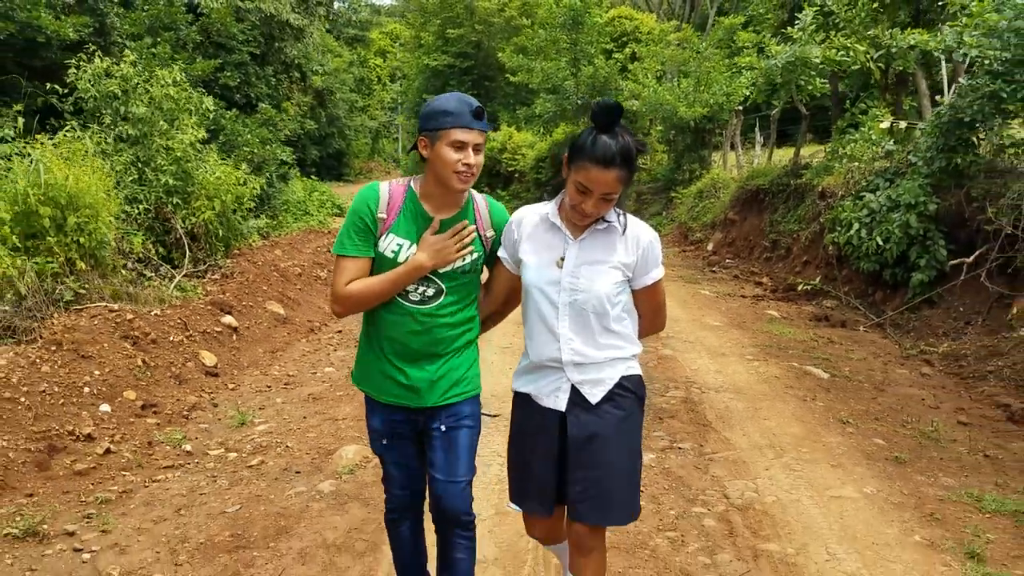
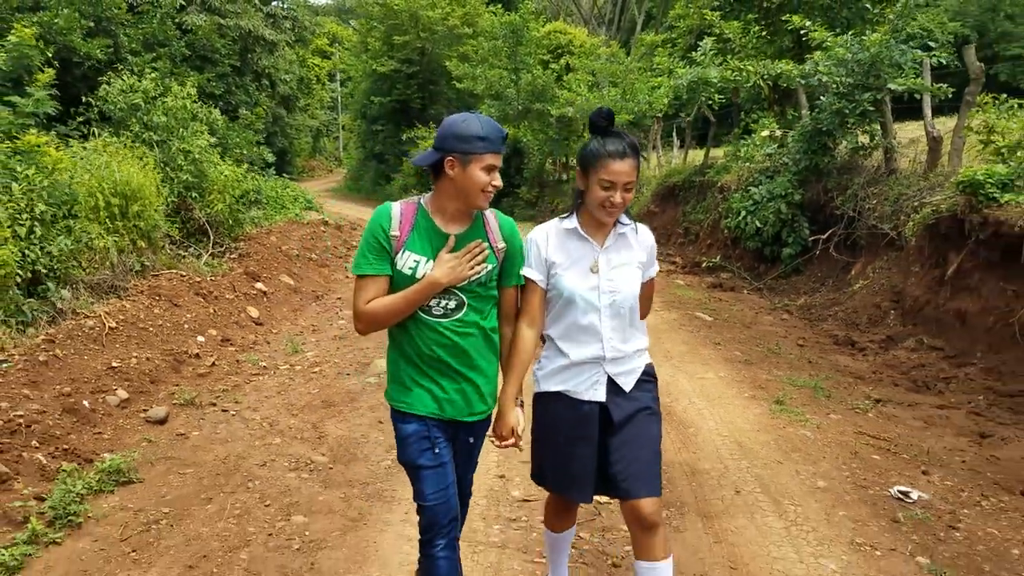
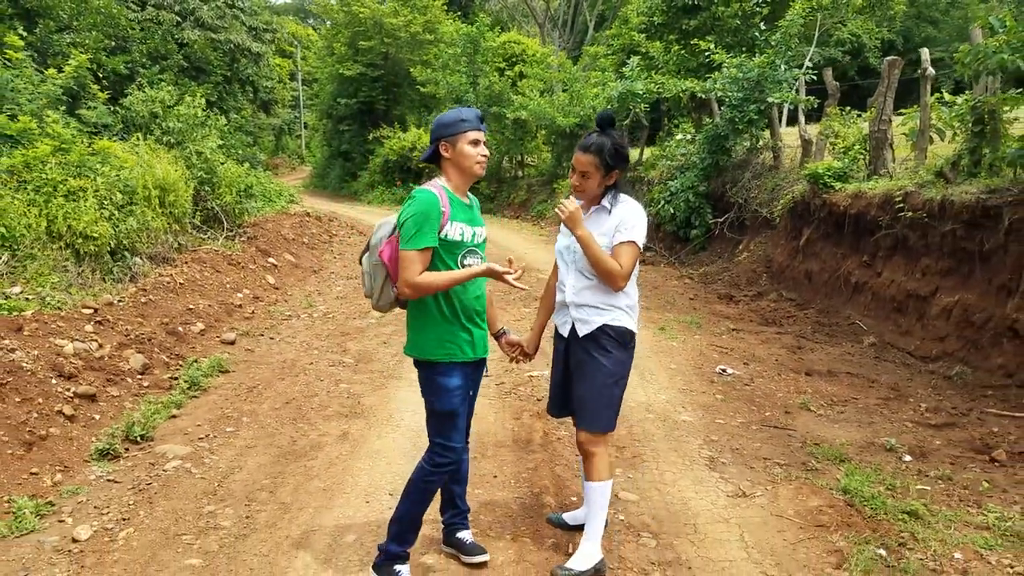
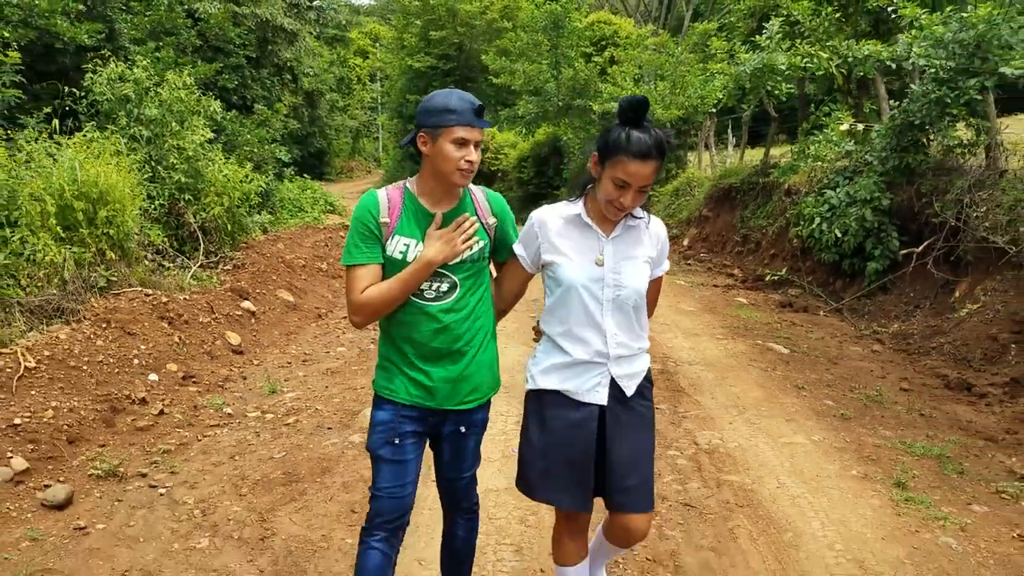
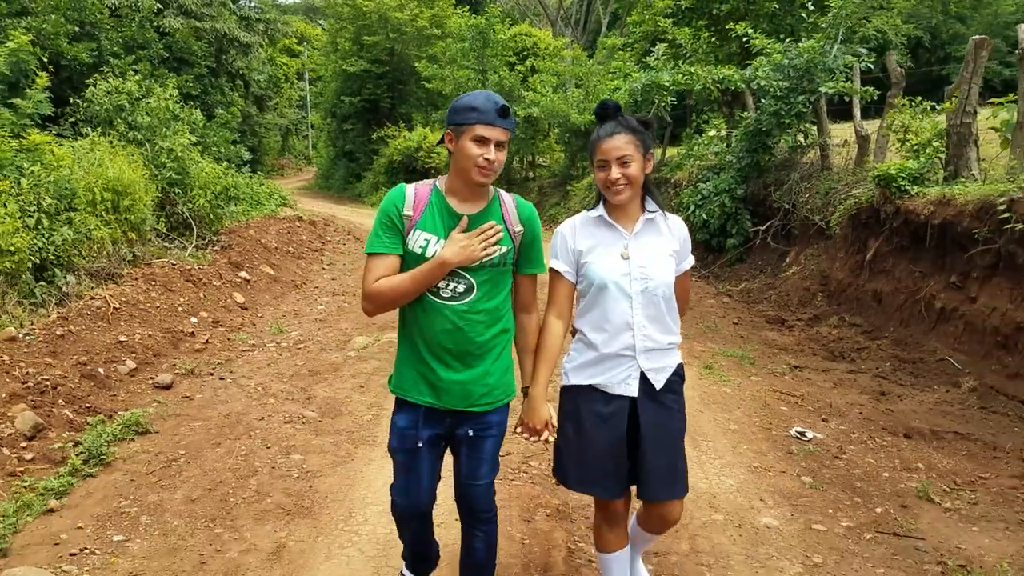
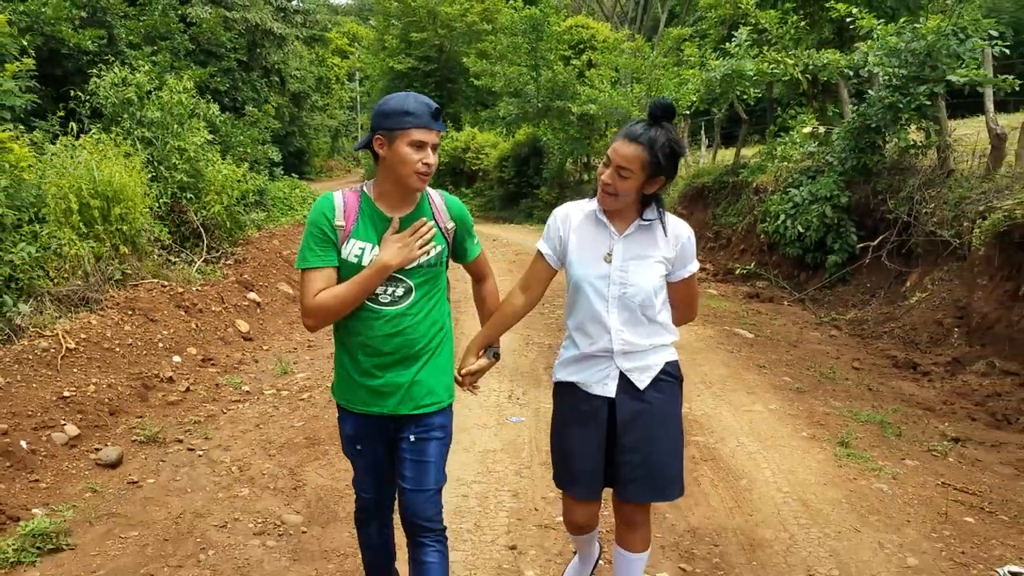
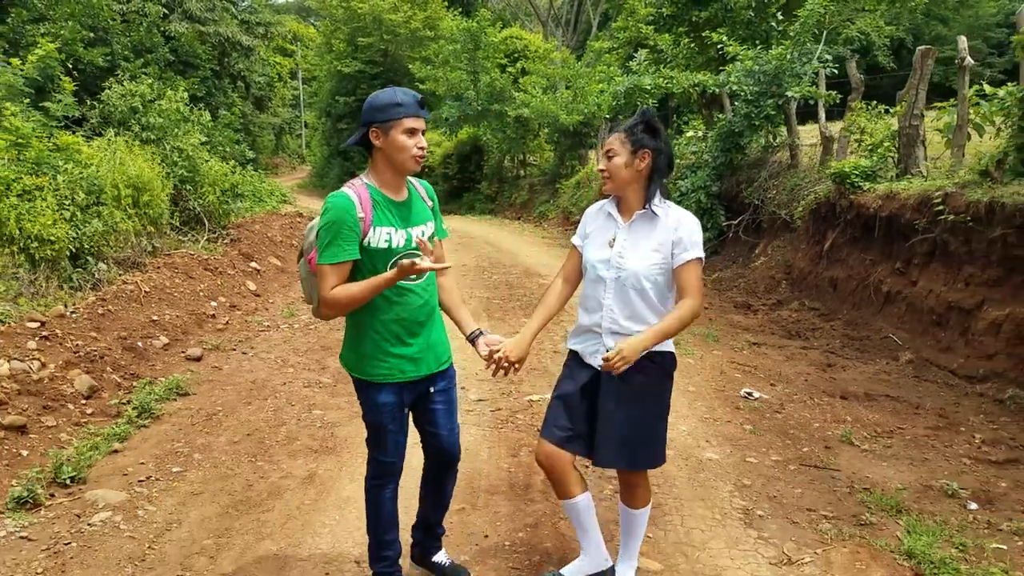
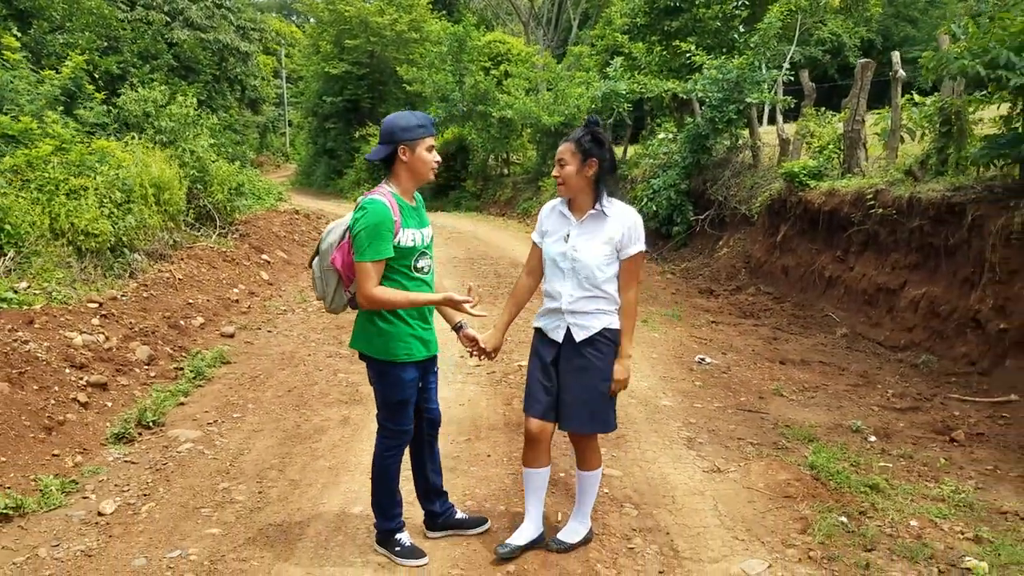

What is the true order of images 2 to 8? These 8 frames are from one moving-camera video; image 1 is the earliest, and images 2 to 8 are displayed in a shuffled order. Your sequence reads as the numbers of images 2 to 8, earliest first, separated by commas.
4, 6, 2, 5, 7, 3, 8
